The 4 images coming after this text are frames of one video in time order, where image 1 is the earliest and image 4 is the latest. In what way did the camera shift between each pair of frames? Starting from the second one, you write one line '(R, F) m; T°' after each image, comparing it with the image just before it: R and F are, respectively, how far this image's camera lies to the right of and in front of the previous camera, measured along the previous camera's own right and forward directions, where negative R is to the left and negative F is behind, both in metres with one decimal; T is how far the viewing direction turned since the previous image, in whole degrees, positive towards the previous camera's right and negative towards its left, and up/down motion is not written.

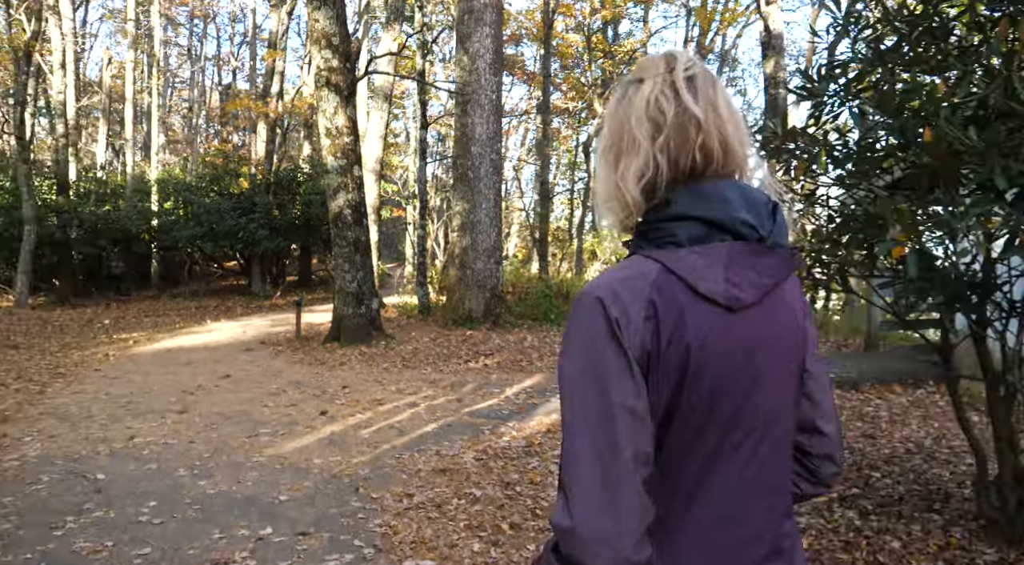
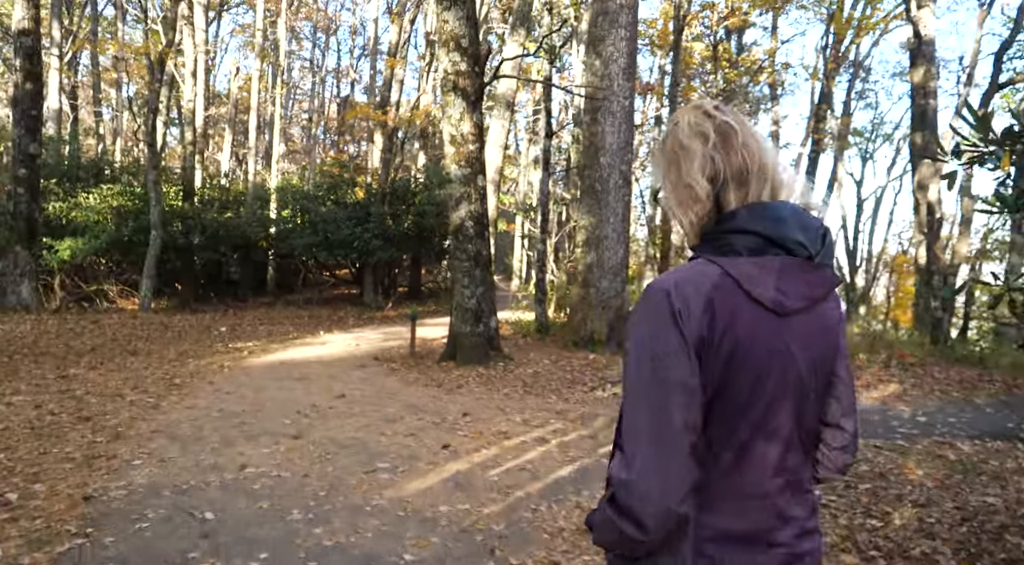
(-0.5, +1.0) m; -8°
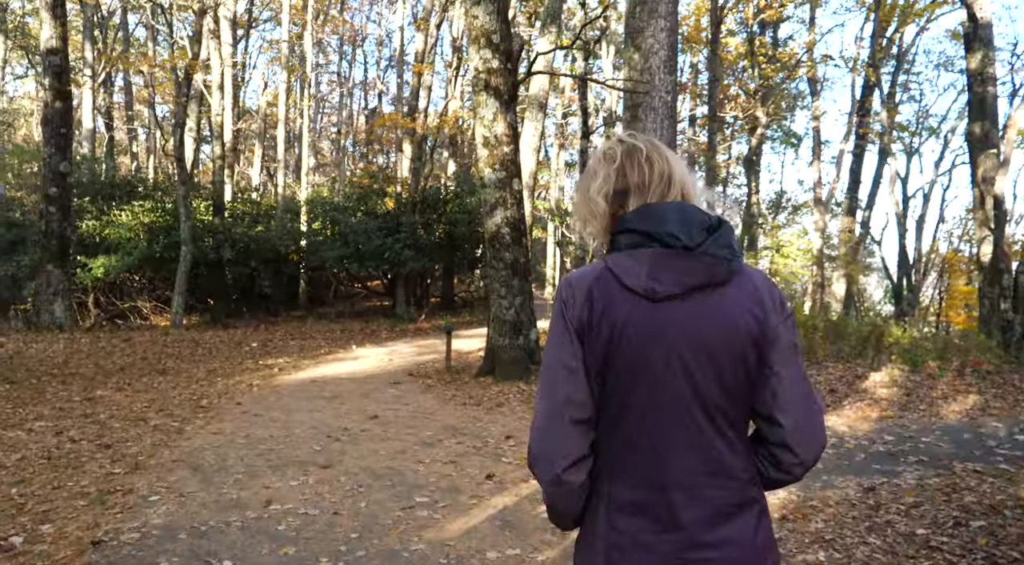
(-0.1, +0.6) m; -2°
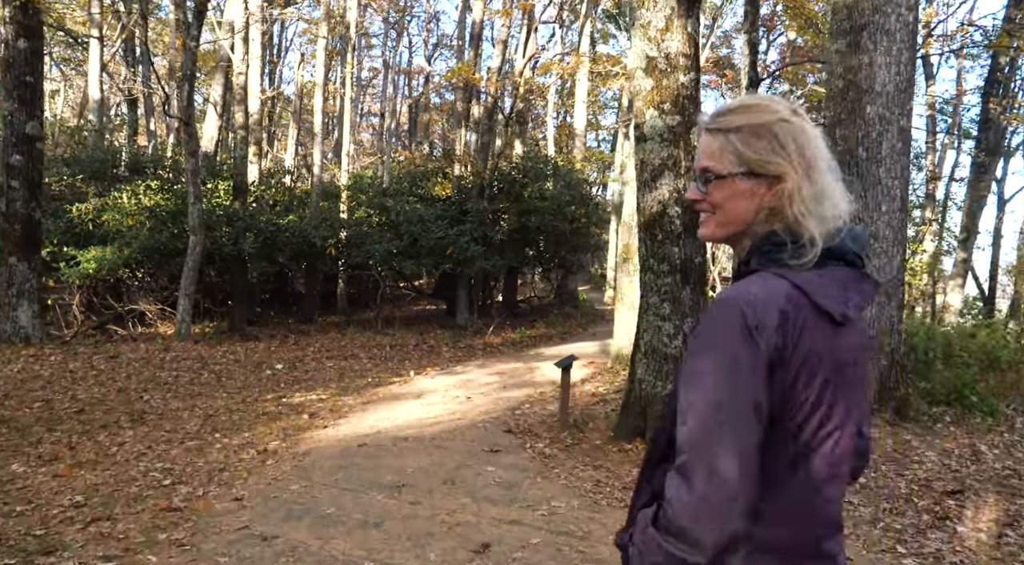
(-1.3, +4.1) m; -2°
